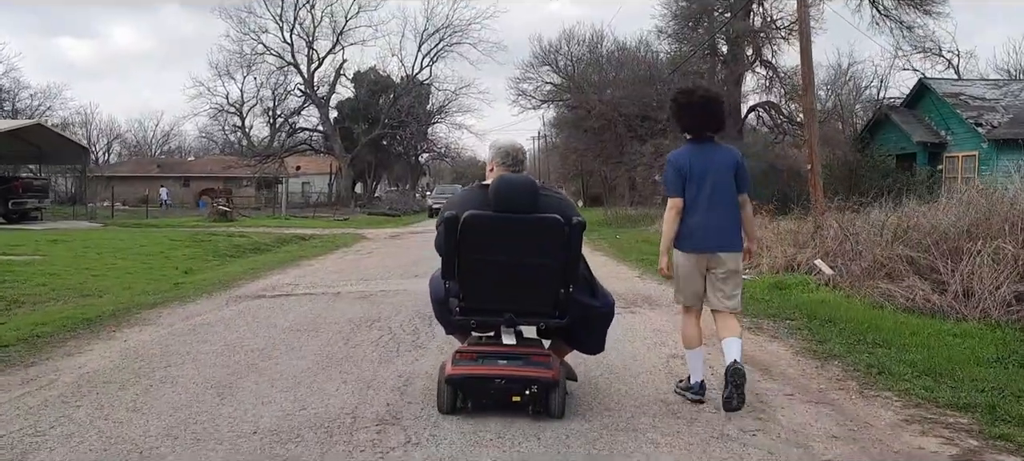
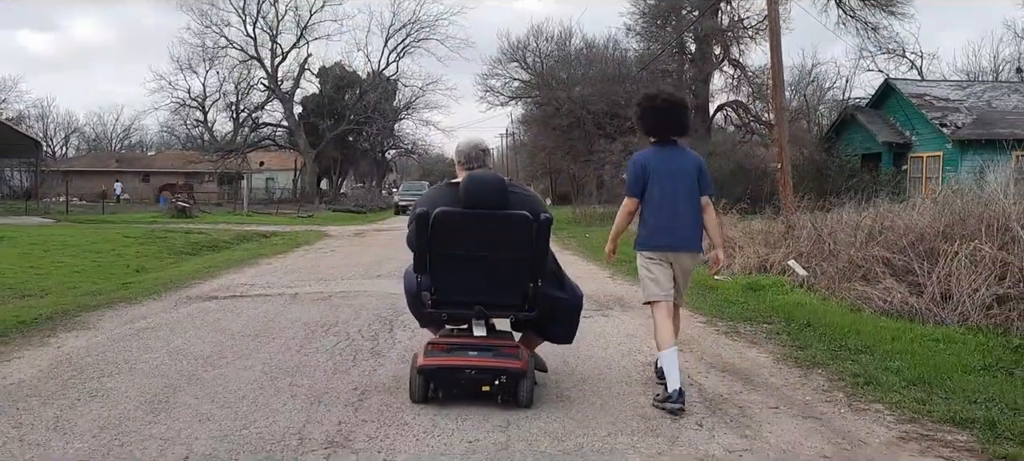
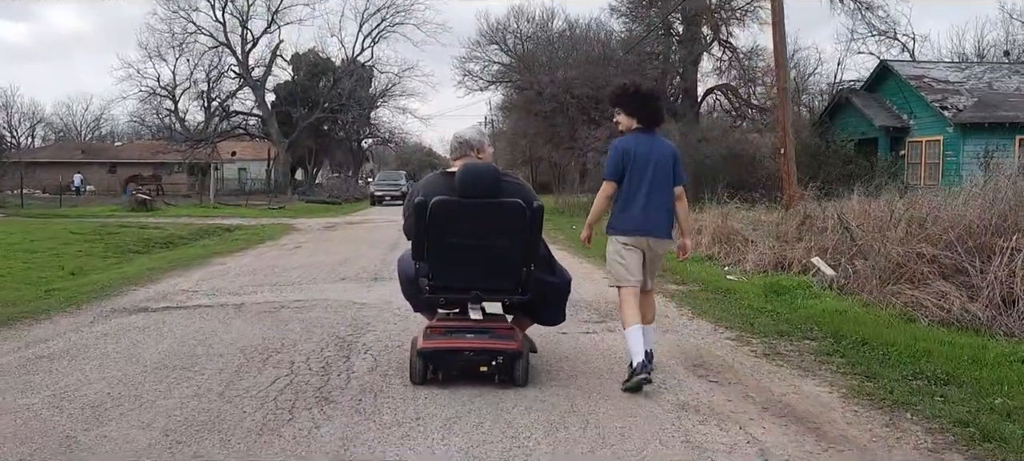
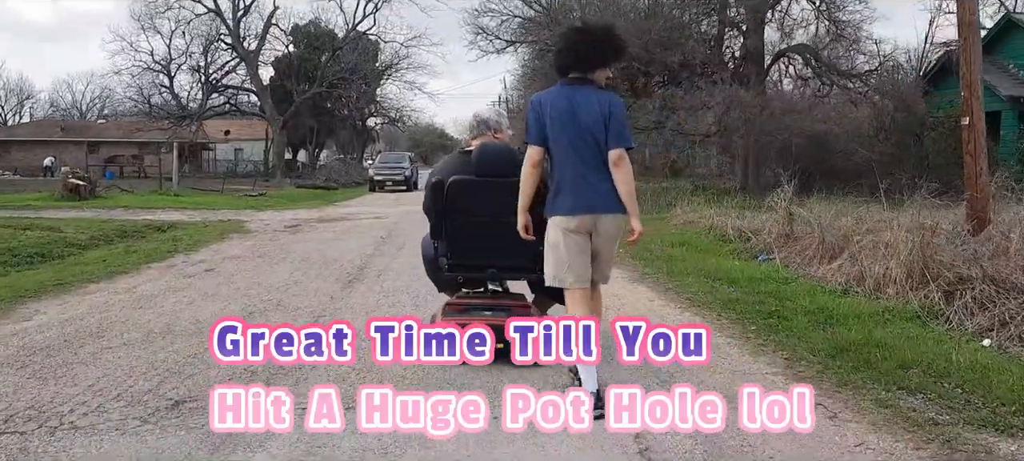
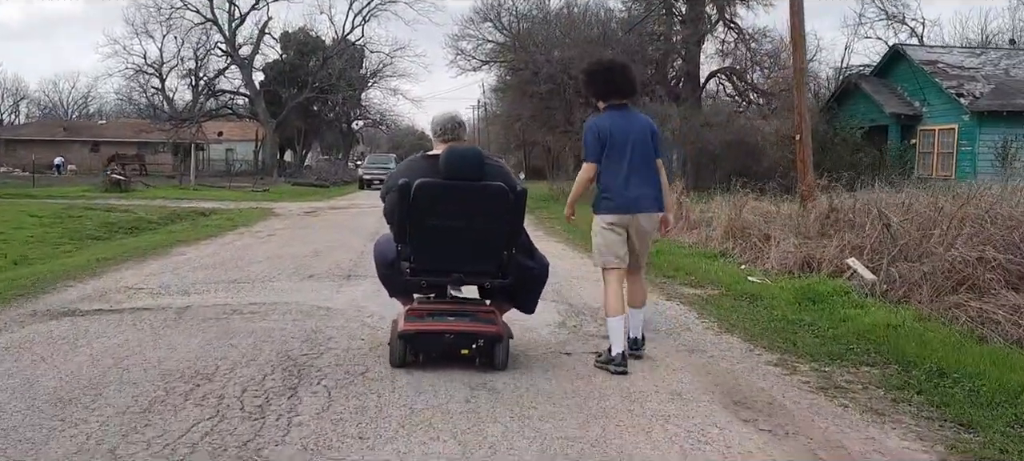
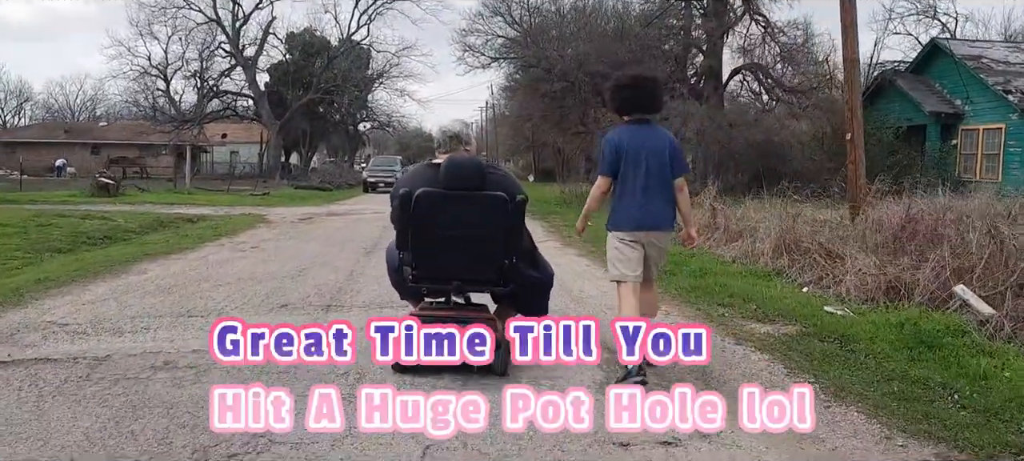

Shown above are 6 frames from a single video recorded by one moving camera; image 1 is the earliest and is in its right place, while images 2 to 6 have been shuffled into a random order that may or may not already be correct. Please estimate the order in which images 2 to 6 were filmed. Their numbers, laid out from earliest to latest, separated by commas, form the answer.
2, 3, 5, 6, 4
